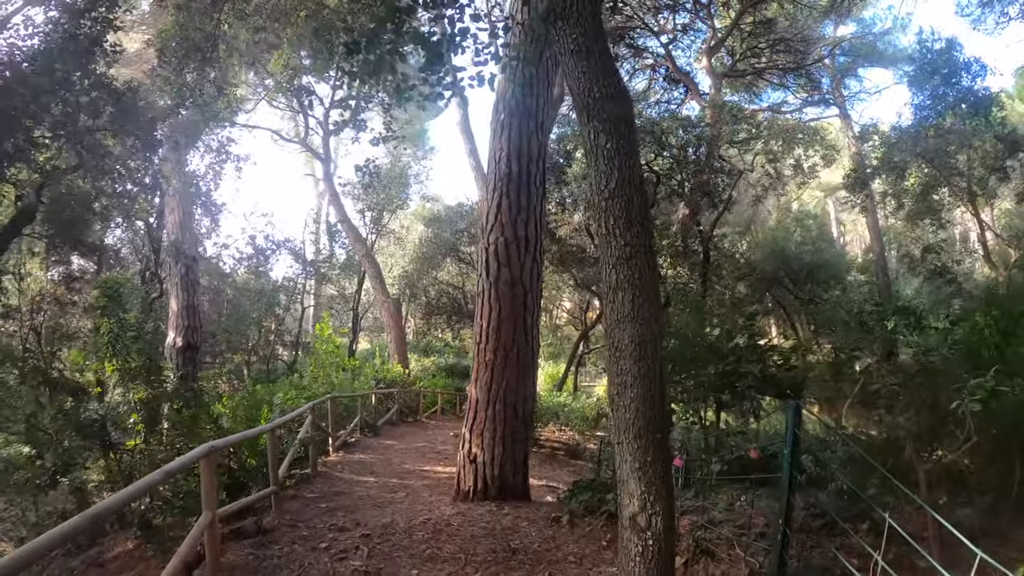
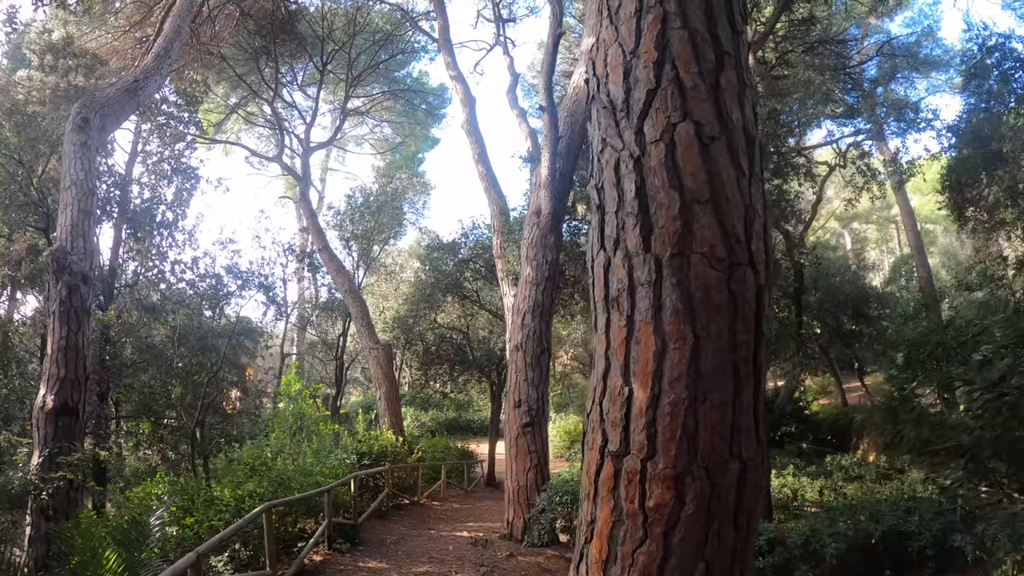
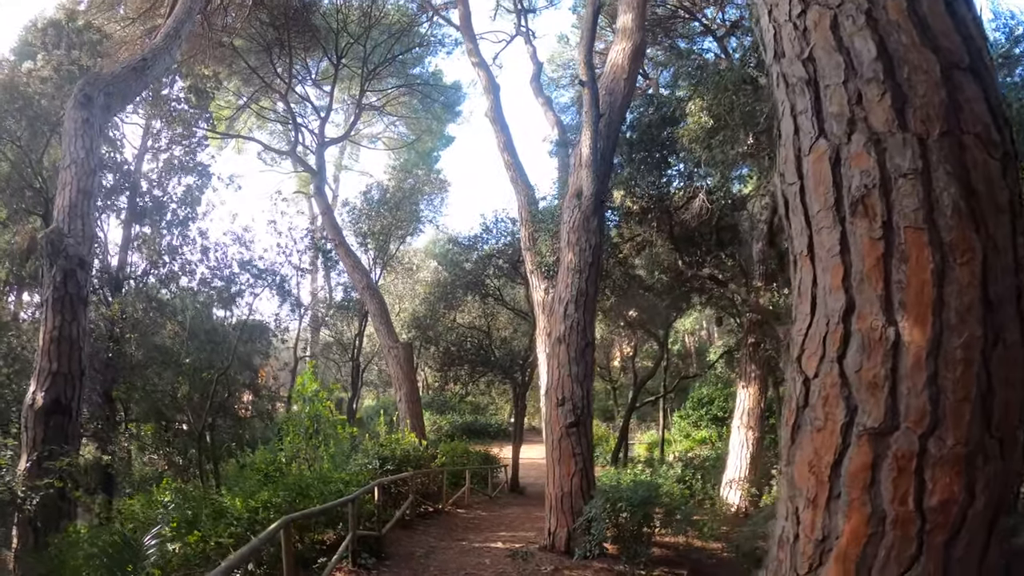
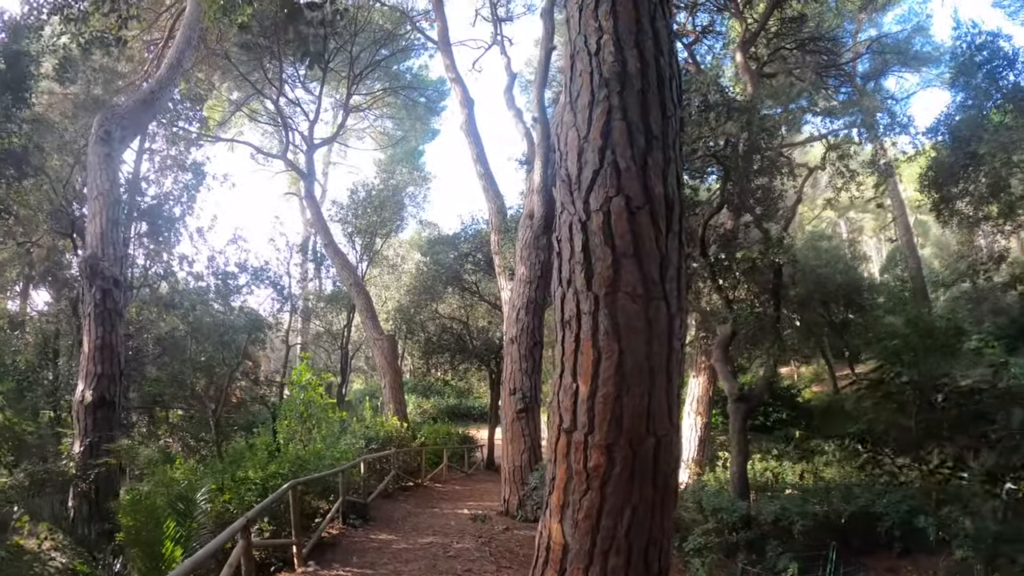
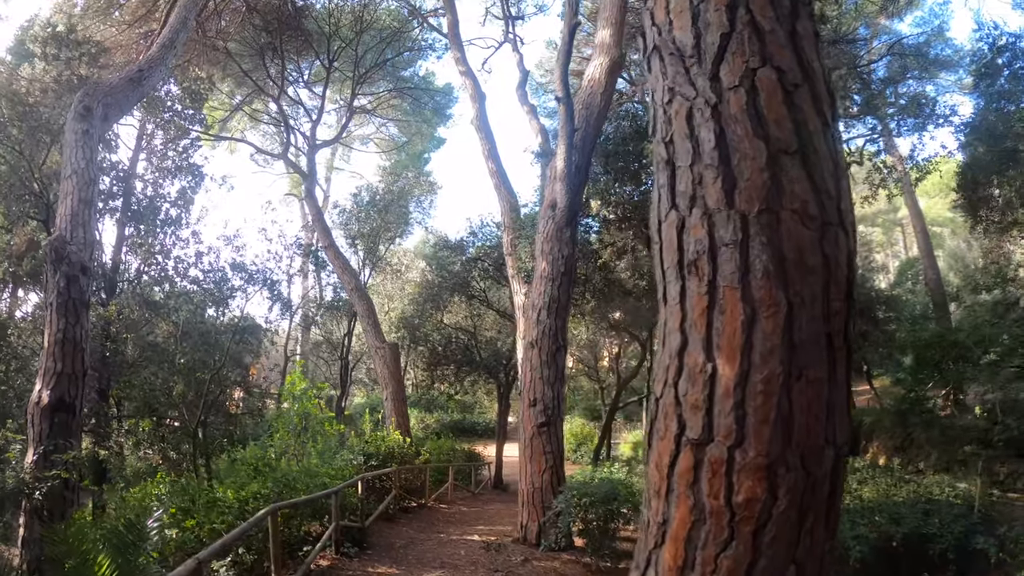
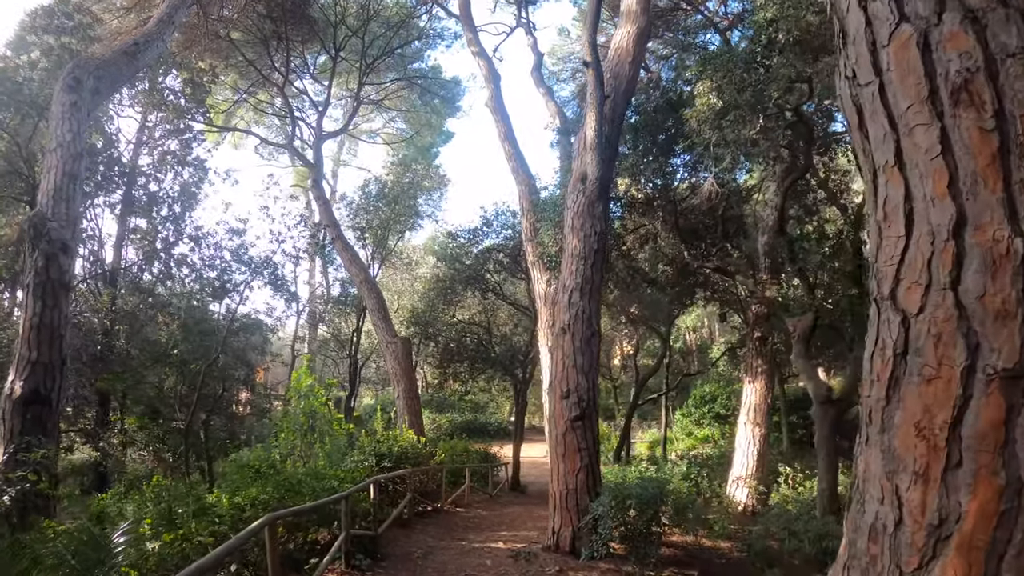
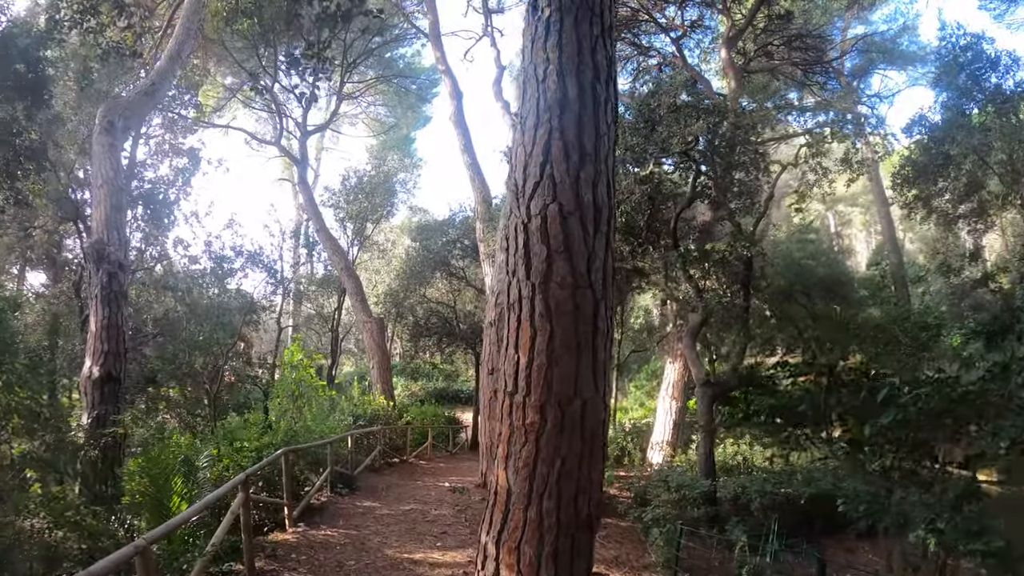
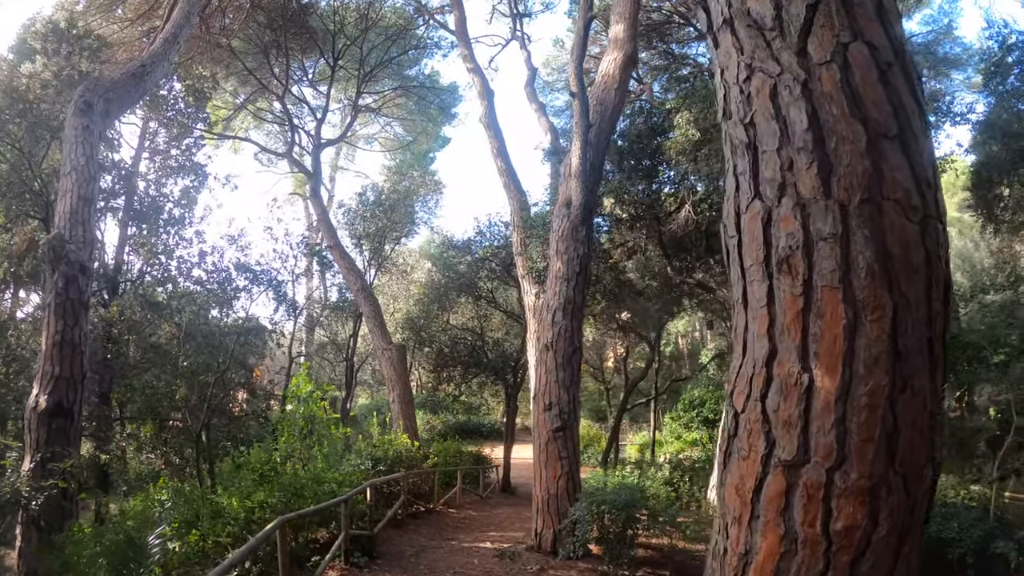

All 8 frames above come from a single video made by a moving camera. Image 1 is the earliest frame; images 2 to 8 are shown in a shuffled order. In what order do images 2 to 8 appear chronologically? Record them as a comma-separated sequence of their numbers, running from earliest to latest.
7, 4, 2, 5, 8, 3, 6
